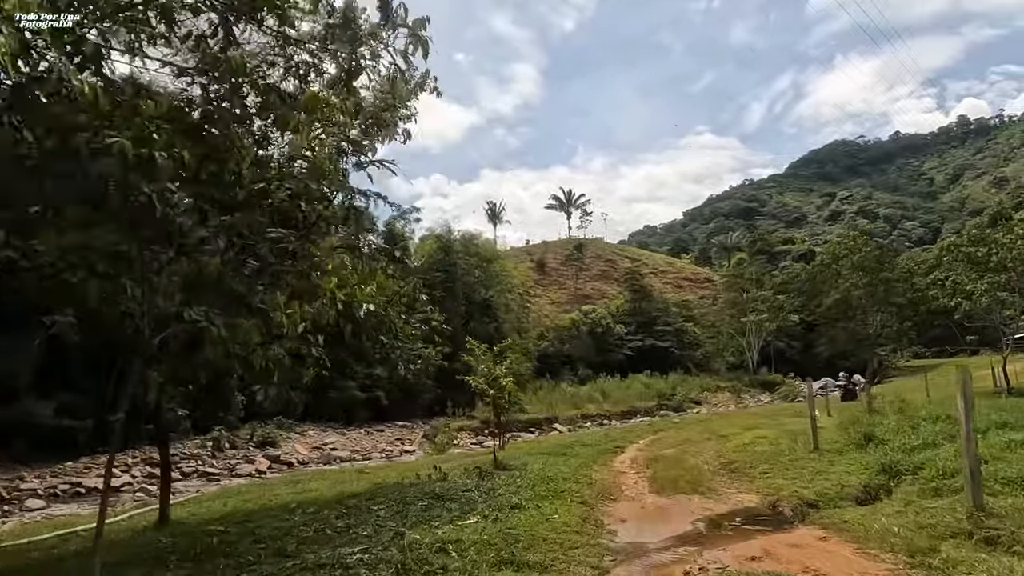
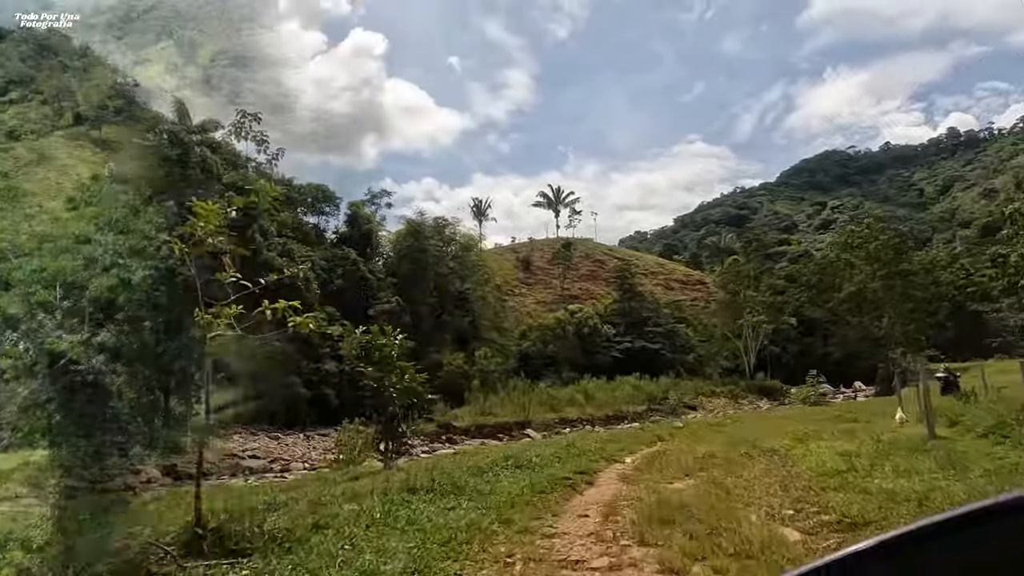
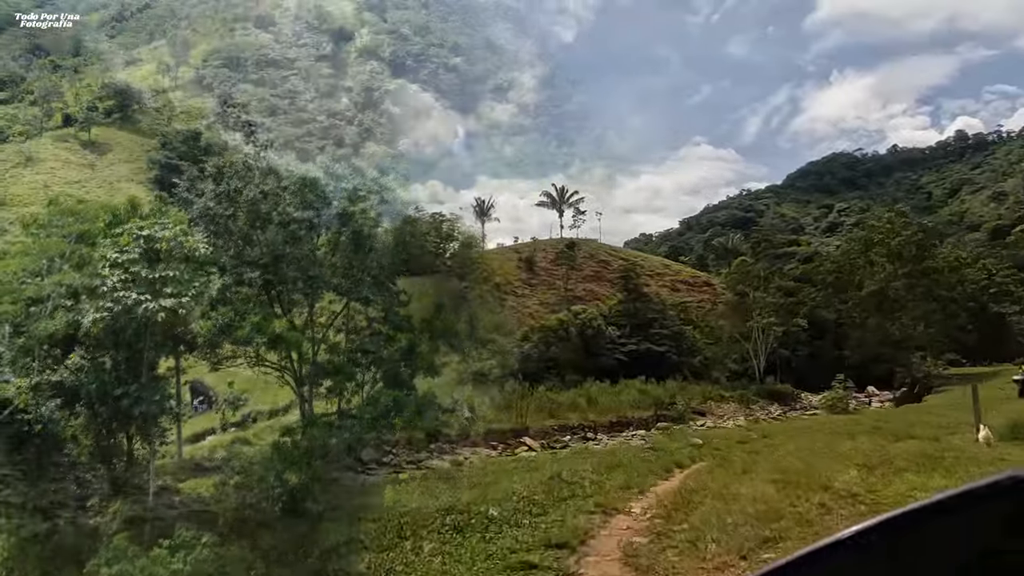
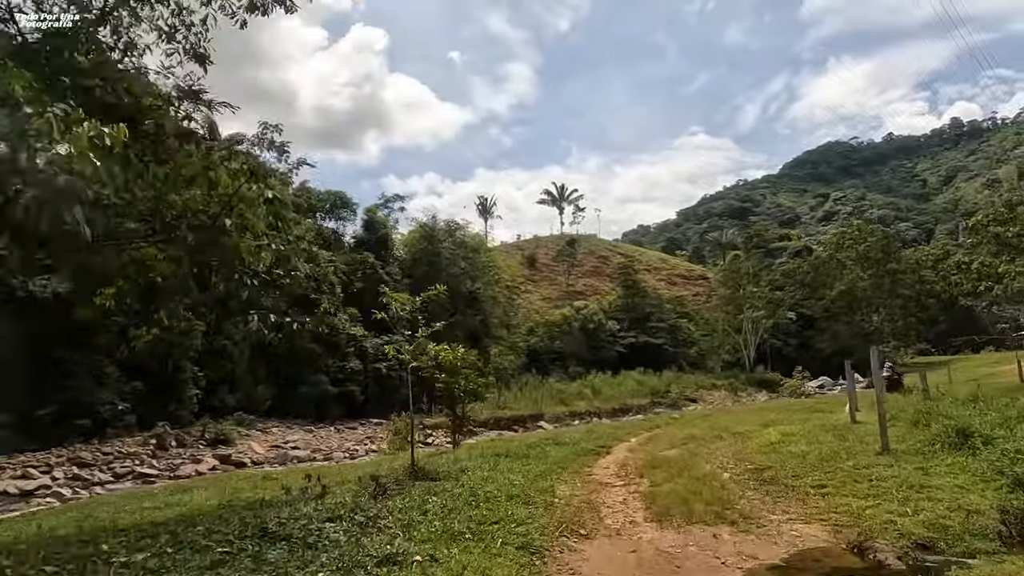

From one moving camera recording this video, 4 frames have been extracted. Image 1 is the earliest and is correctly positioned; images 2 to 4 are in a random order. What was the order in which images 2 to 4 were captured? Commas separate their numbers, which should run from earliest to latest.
4, 2, 3
